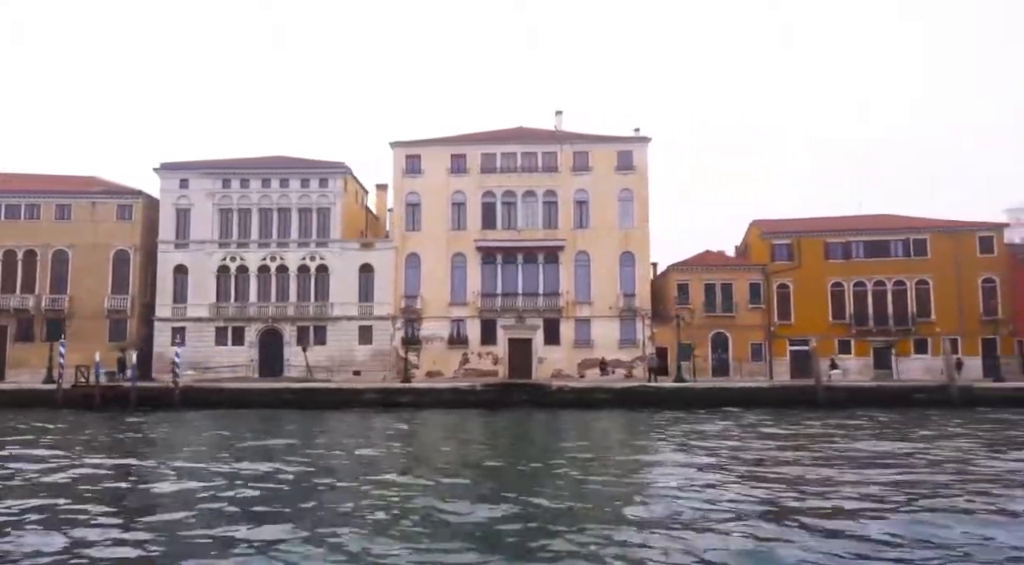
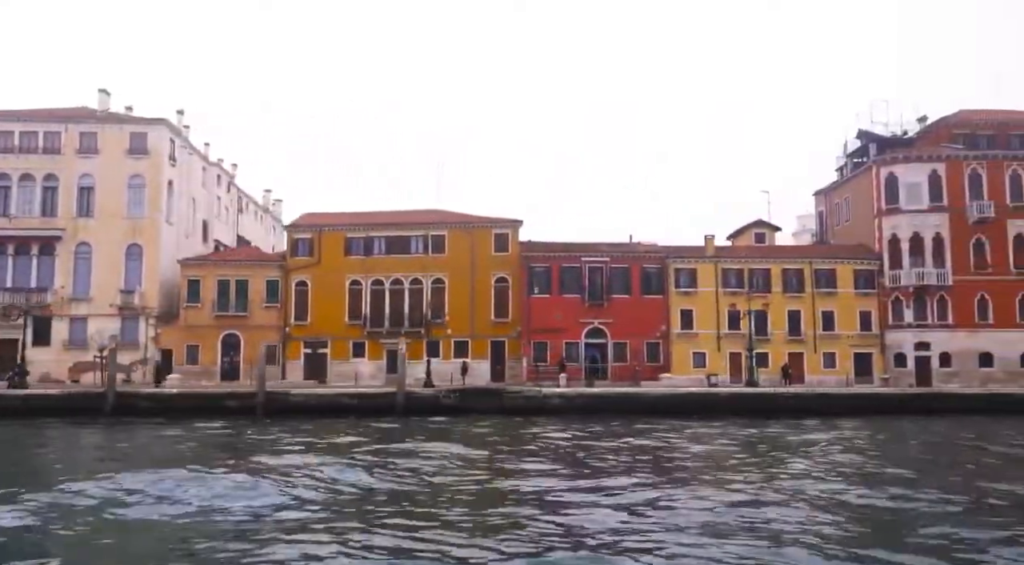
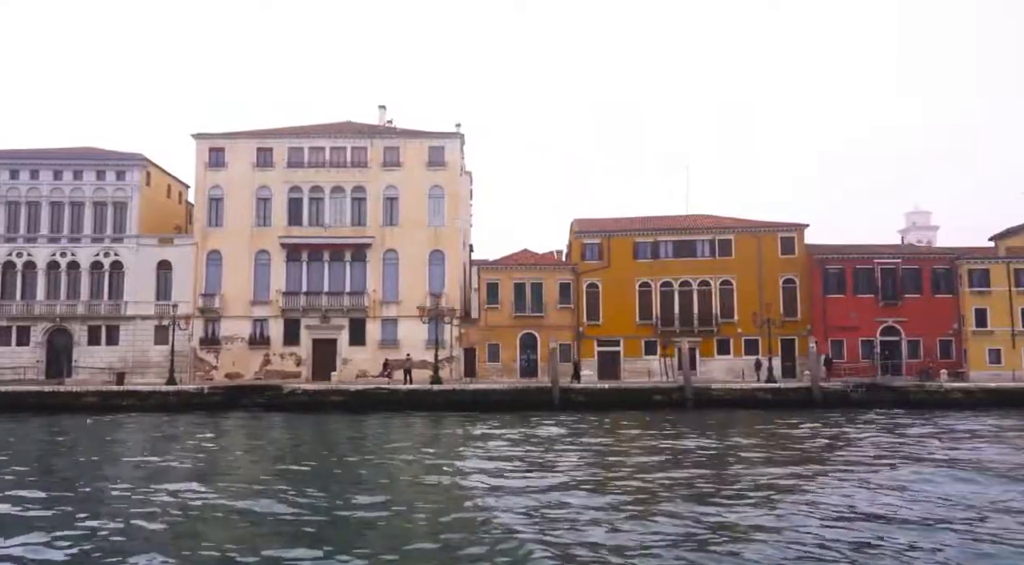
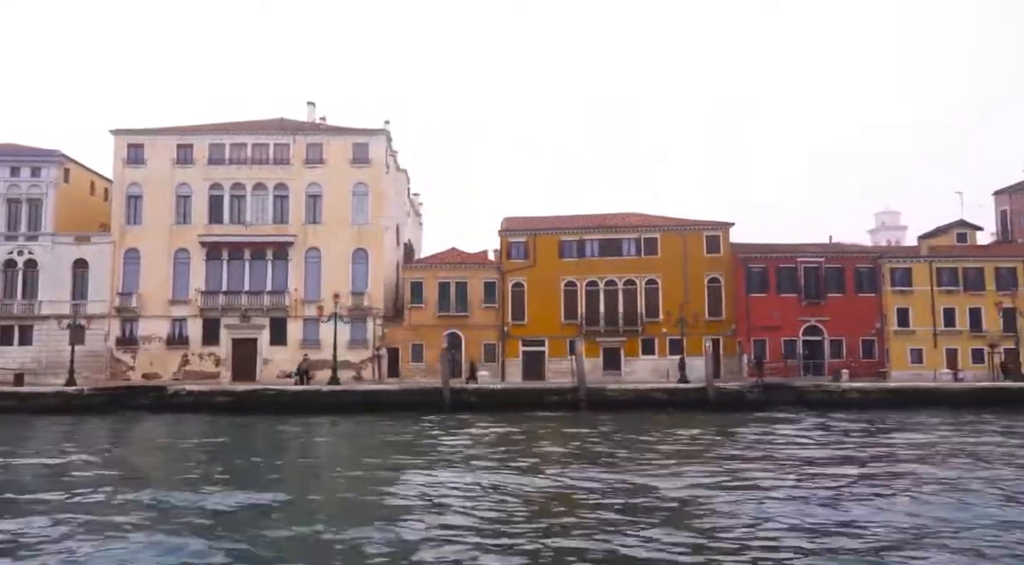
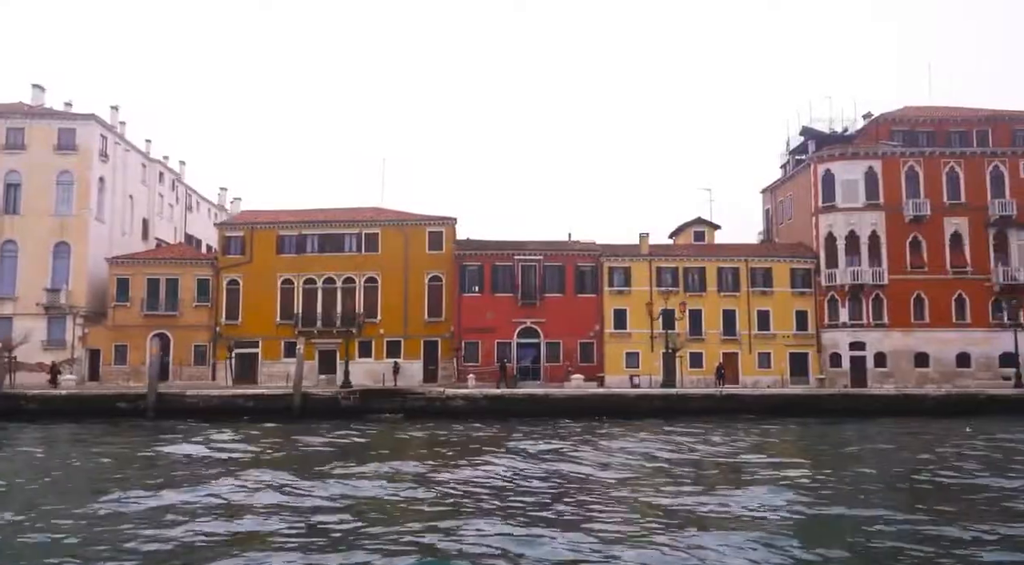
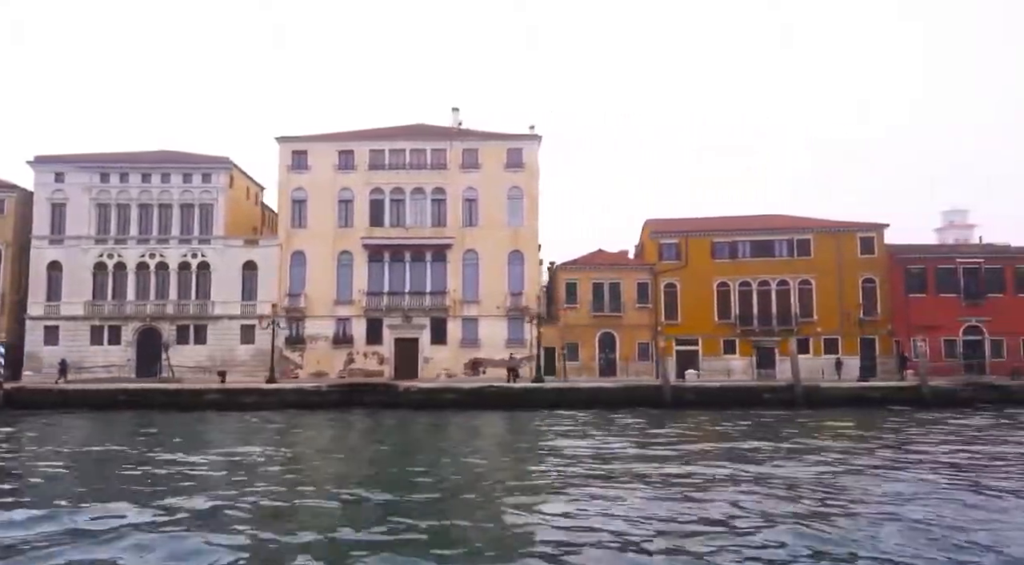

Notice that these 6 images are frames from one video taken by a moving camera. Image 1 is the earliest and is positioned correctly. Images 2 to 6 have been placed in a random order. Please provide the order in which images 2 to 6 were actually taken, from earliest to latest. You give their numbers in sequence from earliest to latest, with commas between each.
6, 3, 4, 2, 5
